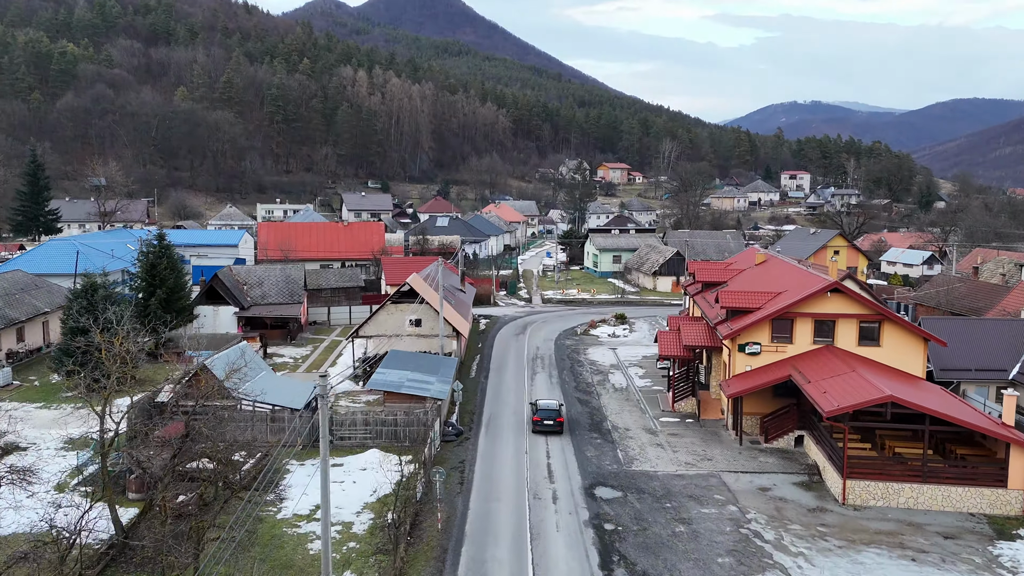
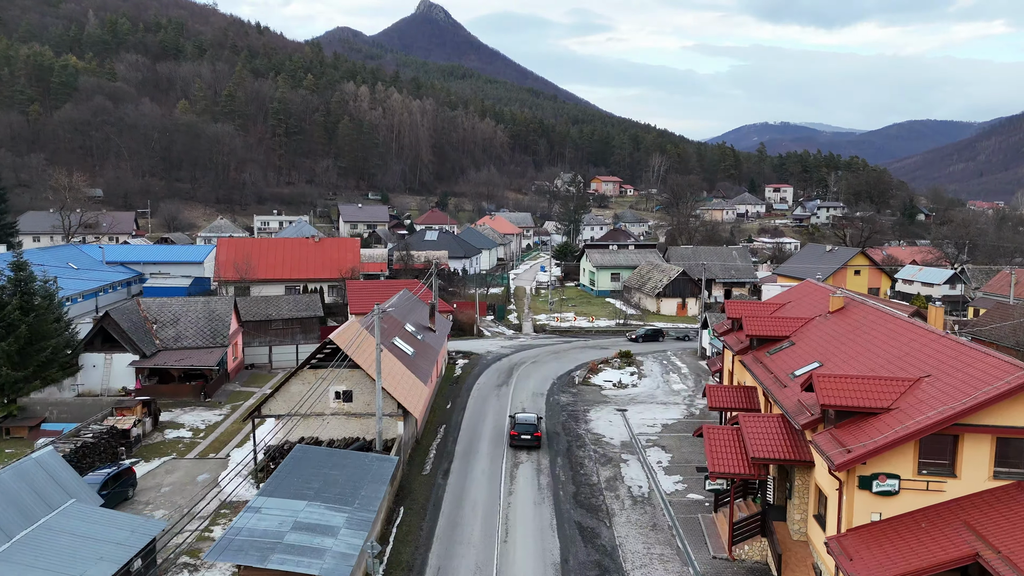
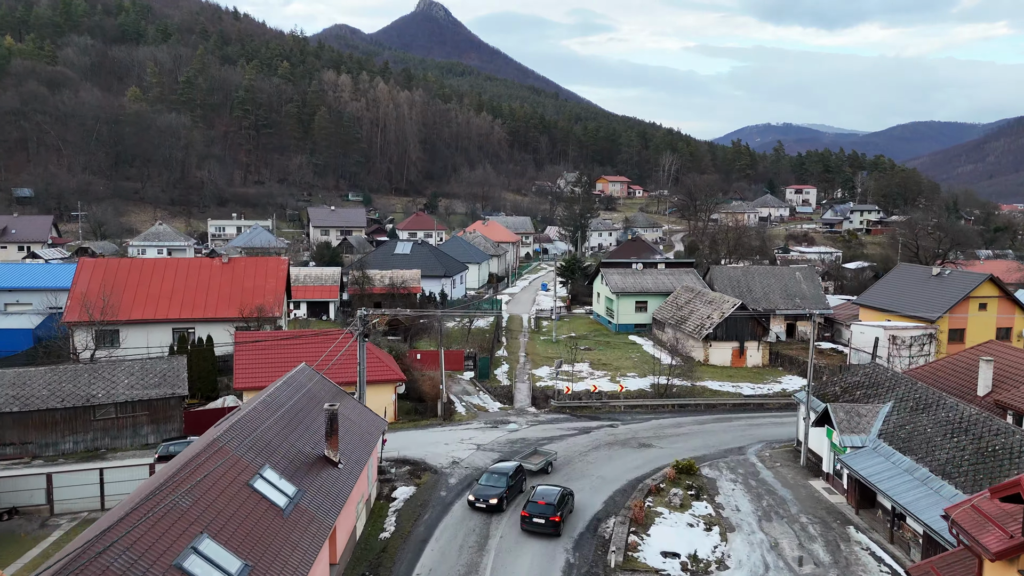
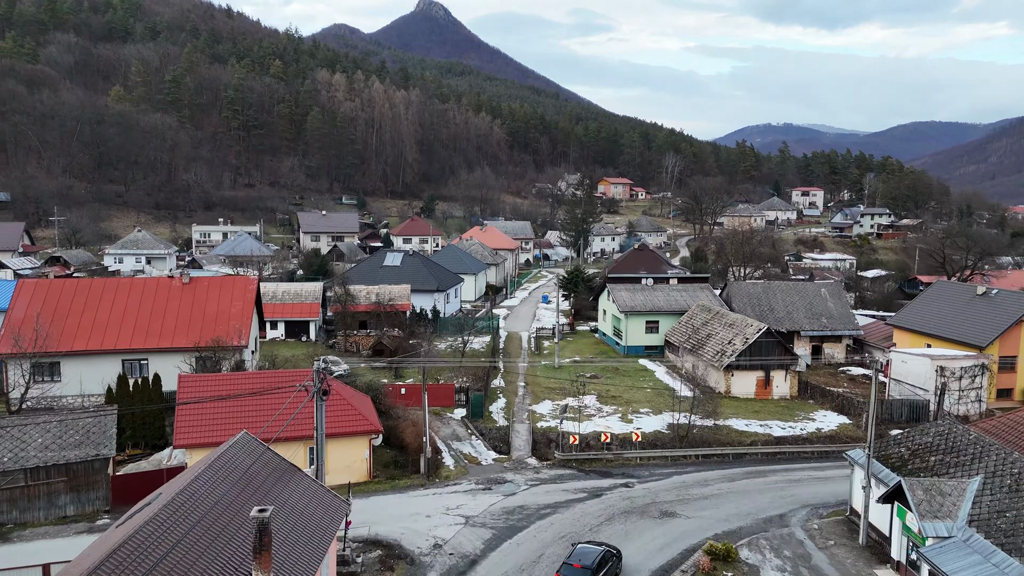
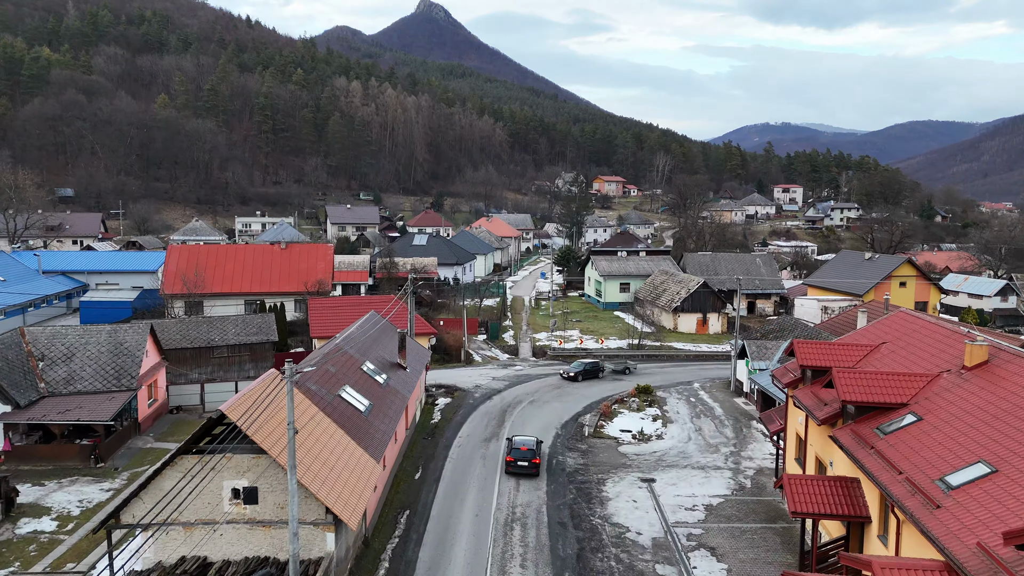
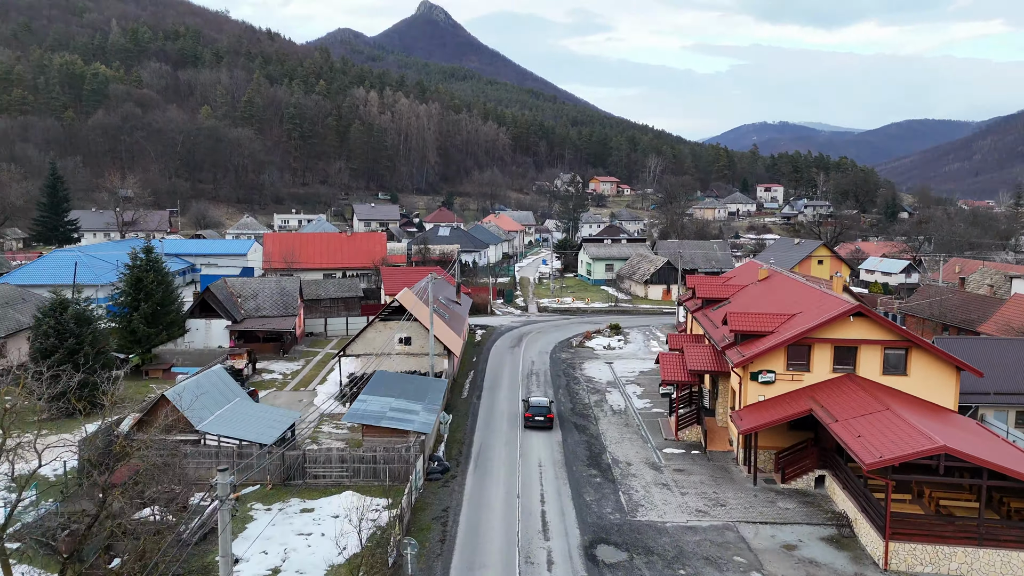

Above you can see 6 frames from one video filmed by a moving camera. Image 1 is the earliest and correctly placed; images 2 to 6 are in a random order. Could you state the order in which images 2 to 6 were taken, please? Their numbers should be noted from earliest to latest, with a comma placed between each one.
6, 2, 5, 3, 4
